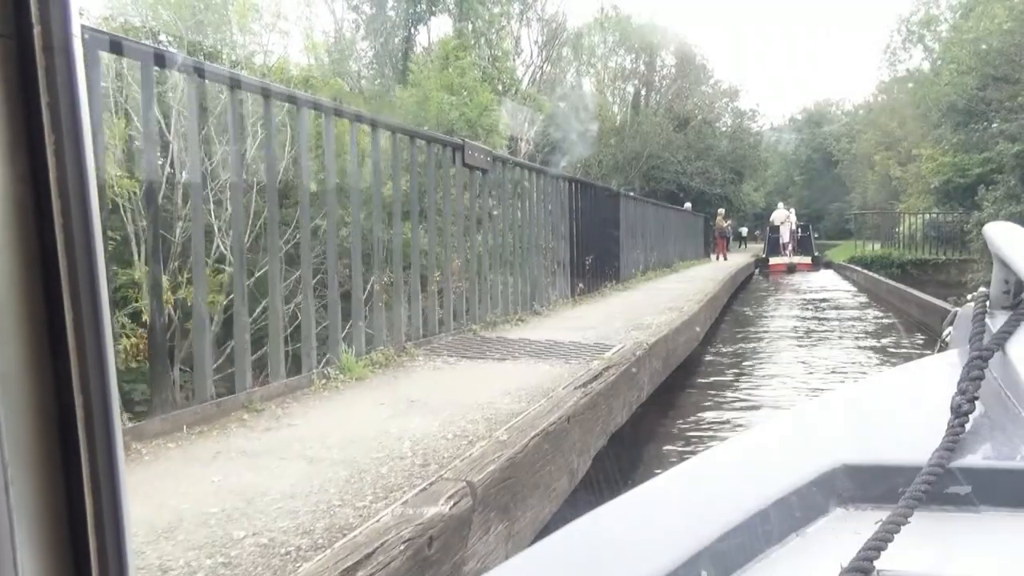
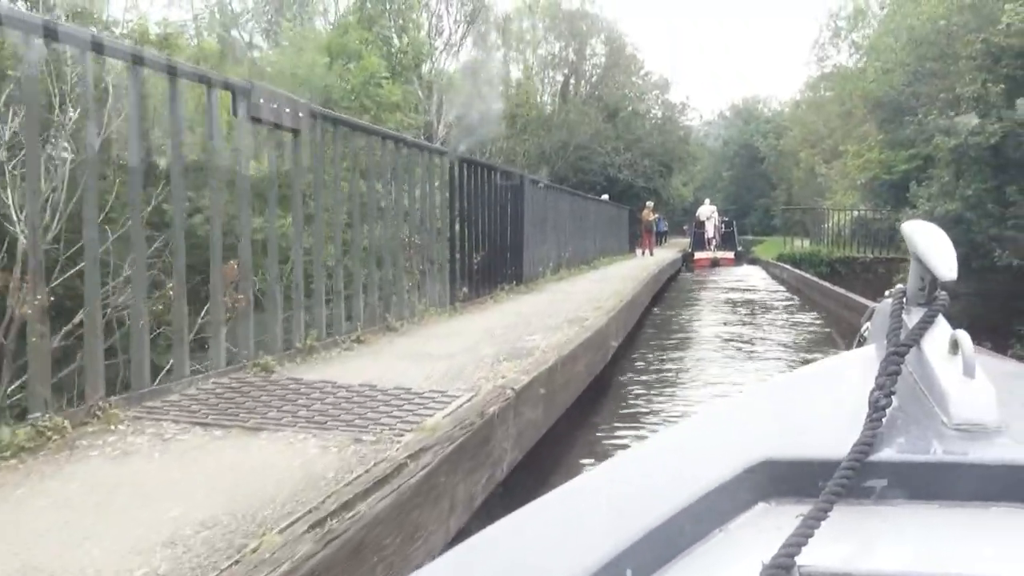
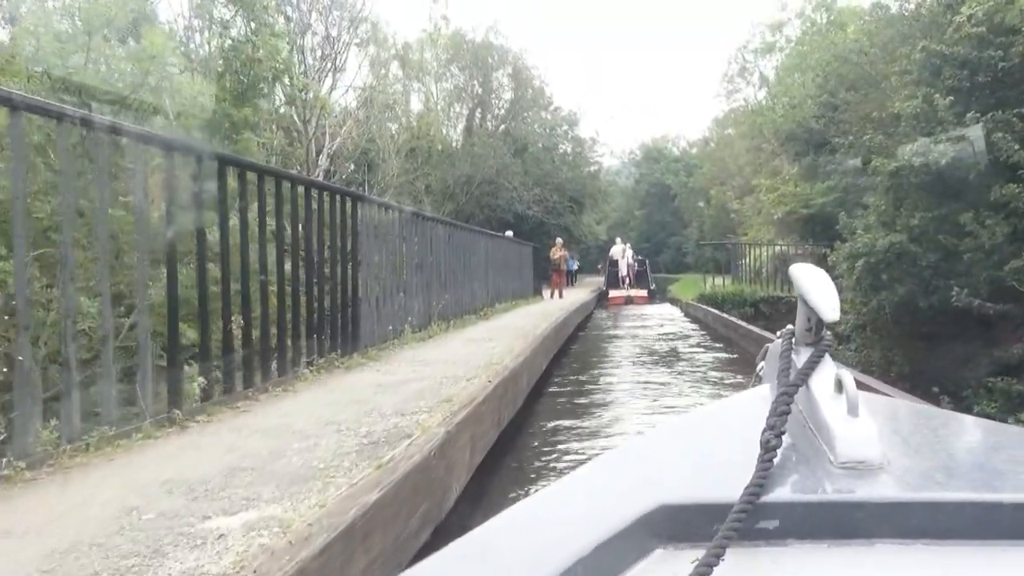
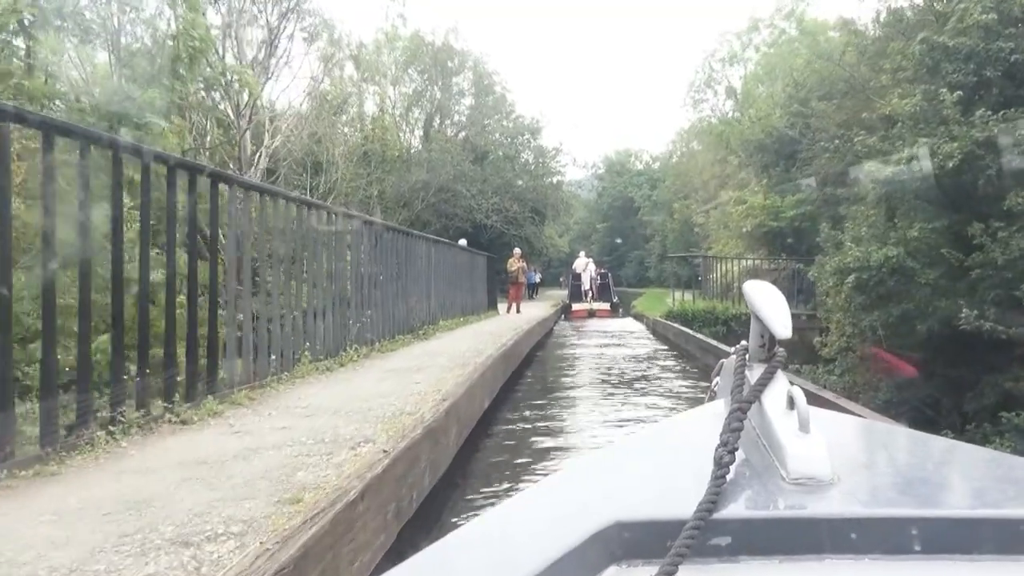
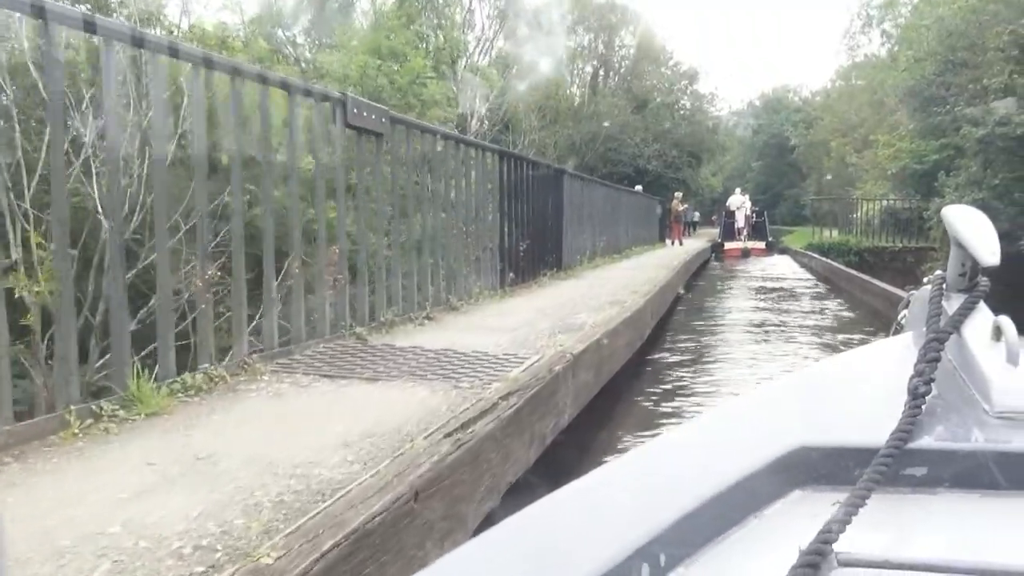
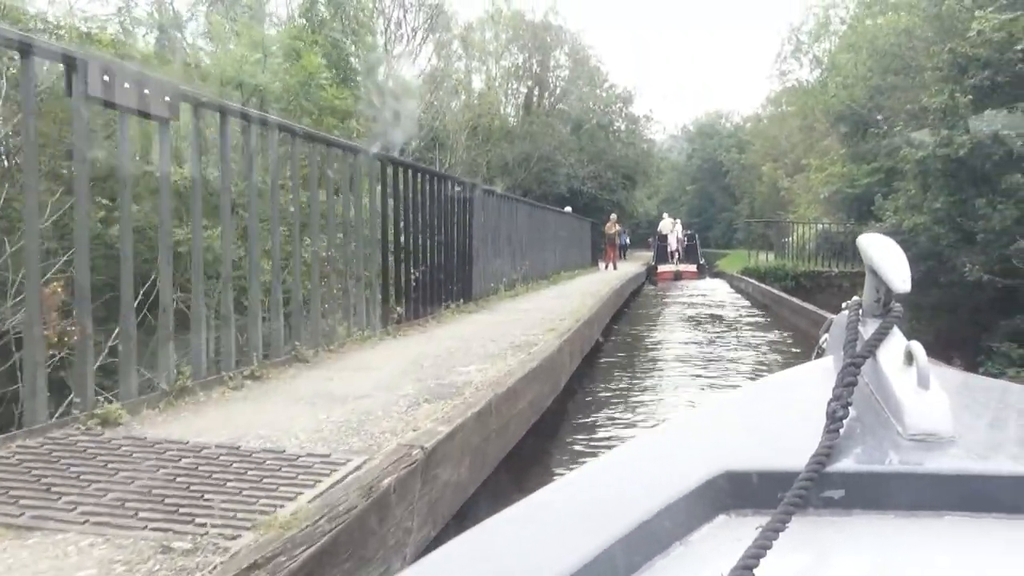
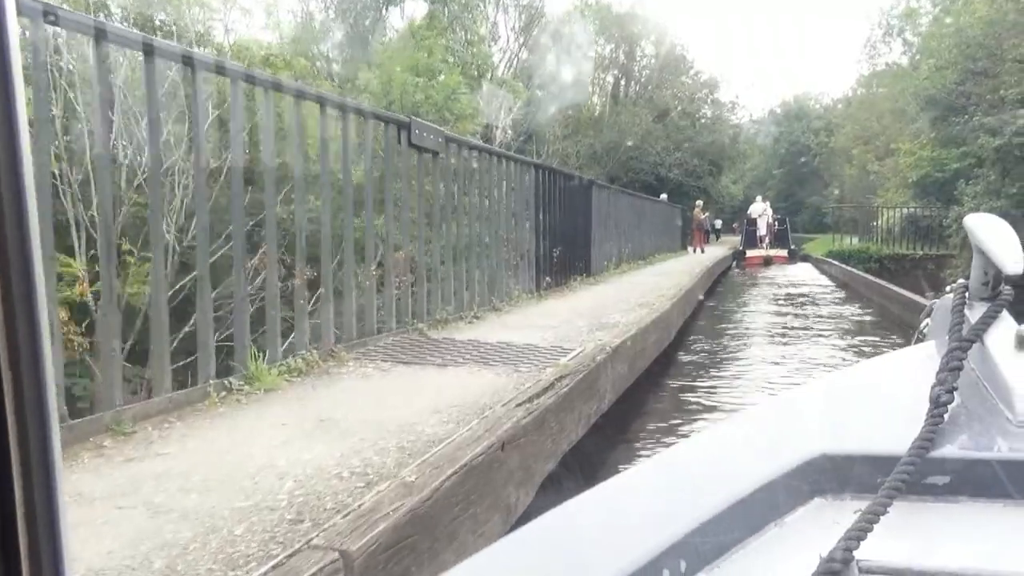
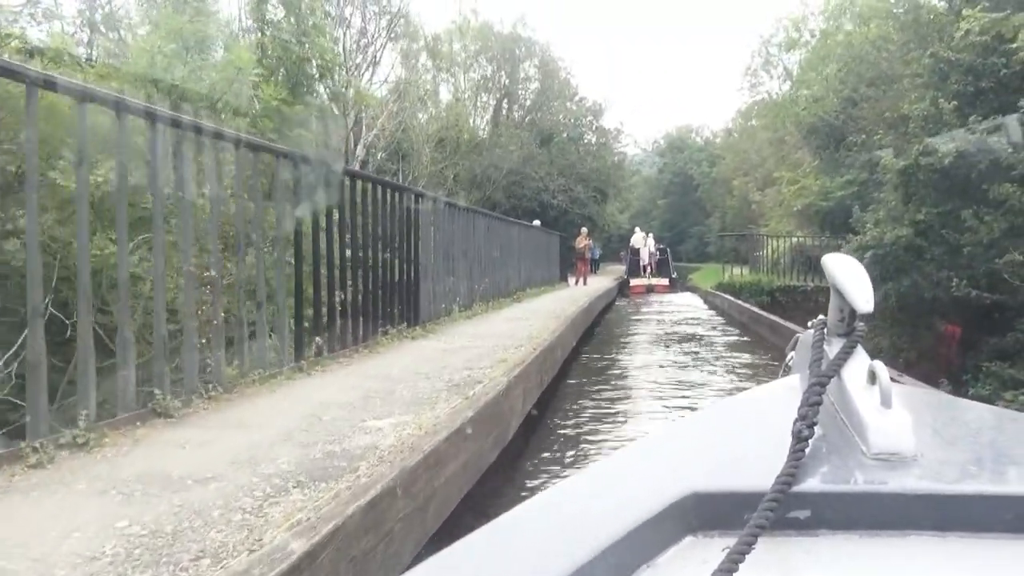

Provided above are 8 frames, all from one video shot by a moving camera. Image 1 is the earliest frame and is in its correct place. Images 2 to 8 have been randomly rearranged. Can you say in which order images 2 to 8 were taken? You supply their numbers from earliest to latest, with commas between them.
7, 5, 2, 6, 8, 3, 4
